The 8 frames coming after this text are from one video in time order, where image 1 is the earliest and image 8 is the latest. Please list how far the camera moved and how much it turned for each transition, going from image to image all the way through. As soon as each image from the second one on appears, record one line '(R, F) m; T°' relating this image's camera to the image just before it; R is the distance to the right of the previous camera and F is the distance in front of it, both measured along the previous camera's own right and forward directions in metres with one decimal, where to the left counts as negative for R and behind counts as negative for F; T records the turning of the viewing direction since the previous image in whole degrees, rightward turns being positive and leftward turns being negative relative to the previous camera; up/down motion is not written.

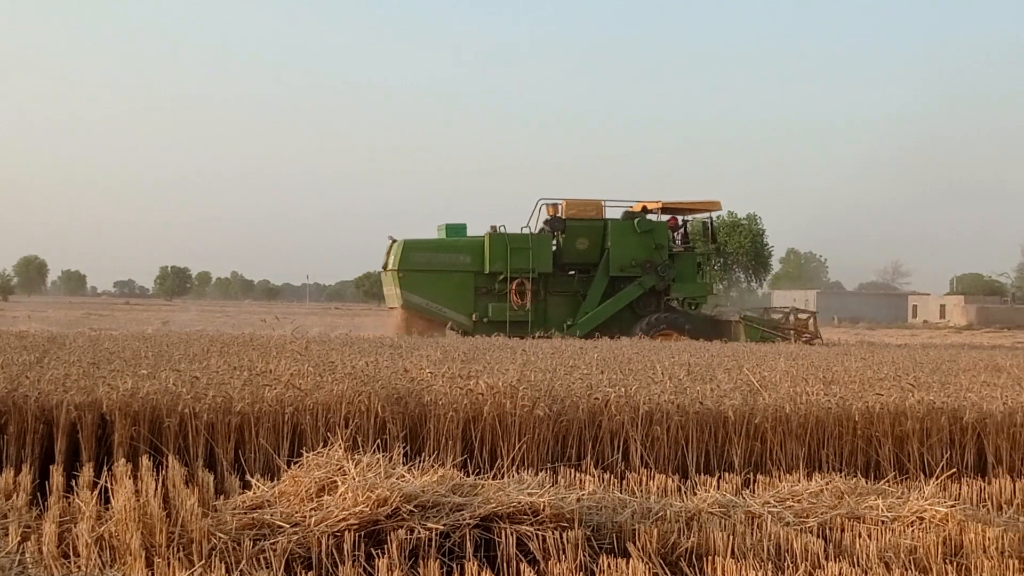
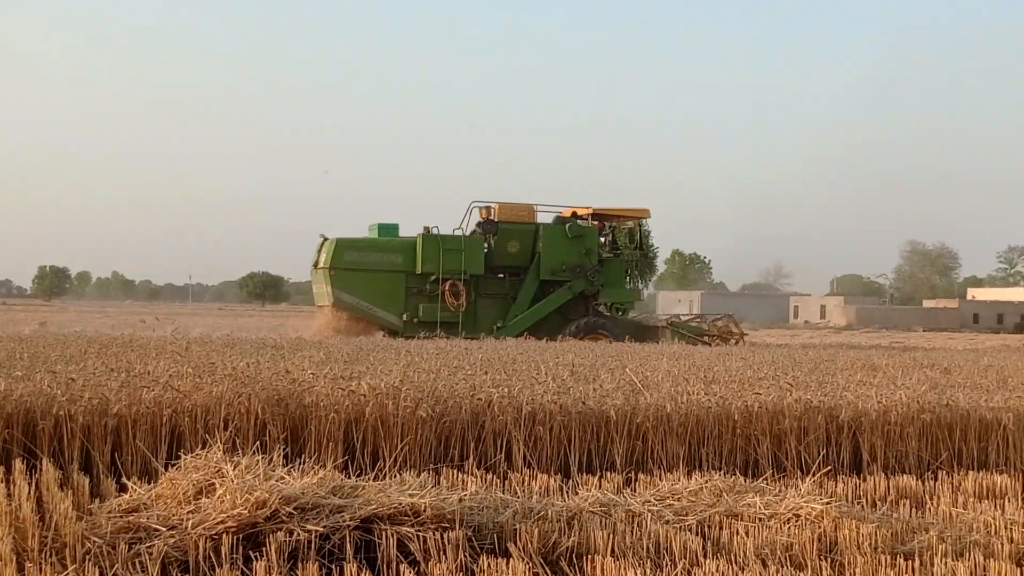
(+0.6, 0.0) m; +2°
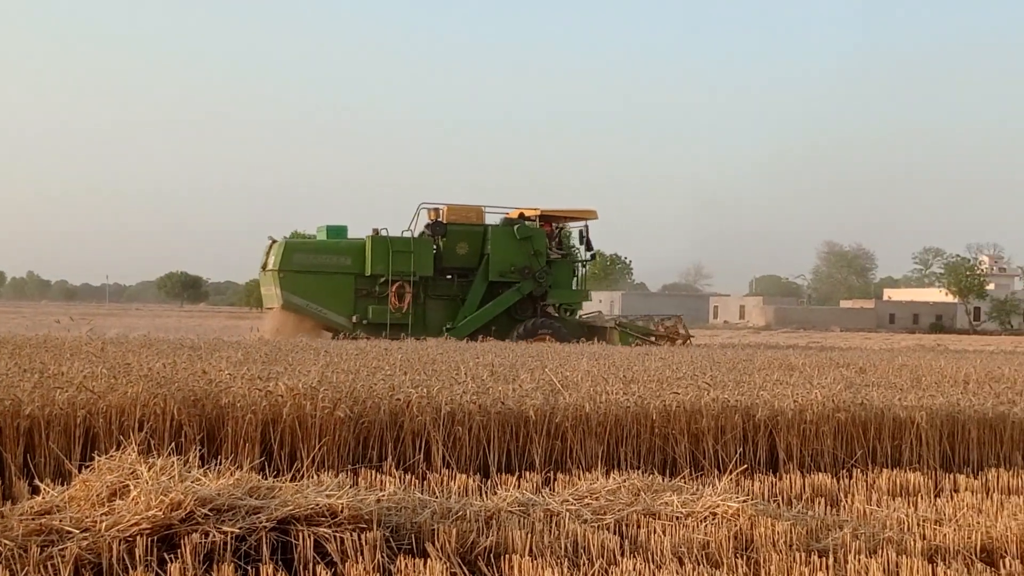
(+0.4, 0.0) m; +1°
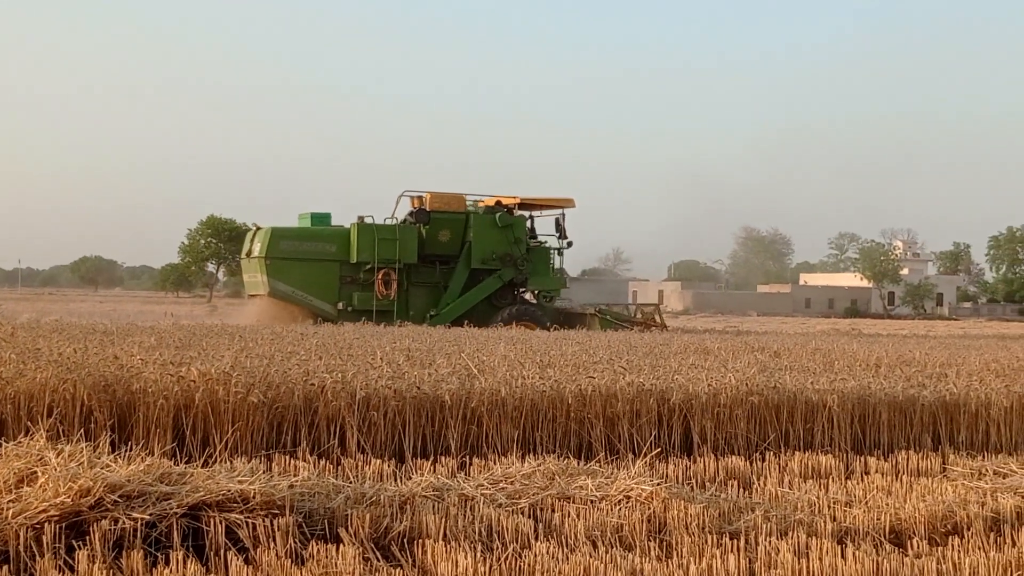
(+0.4, 0.0) m; +1°
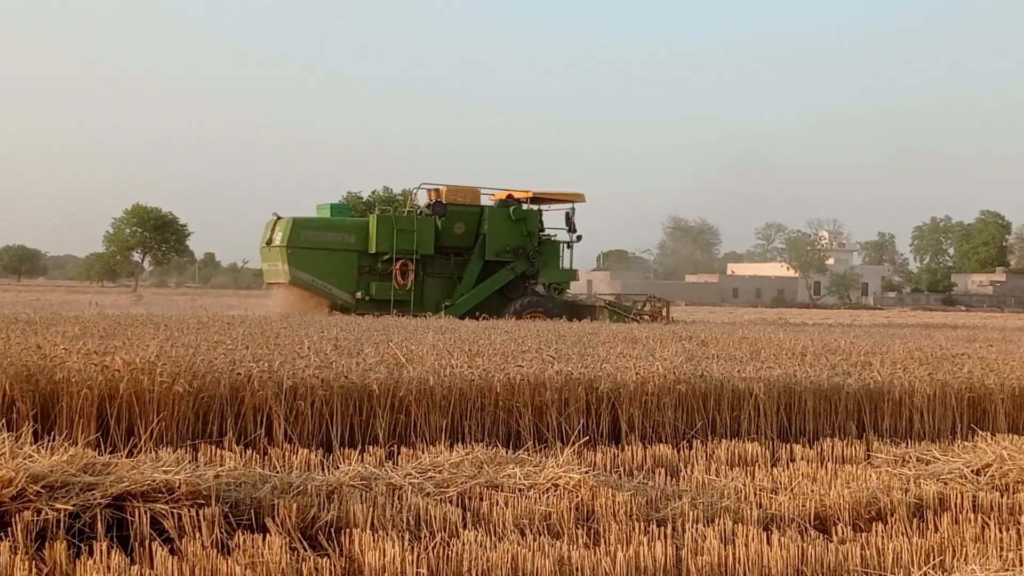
(+0.4, 0.0) m; +1°
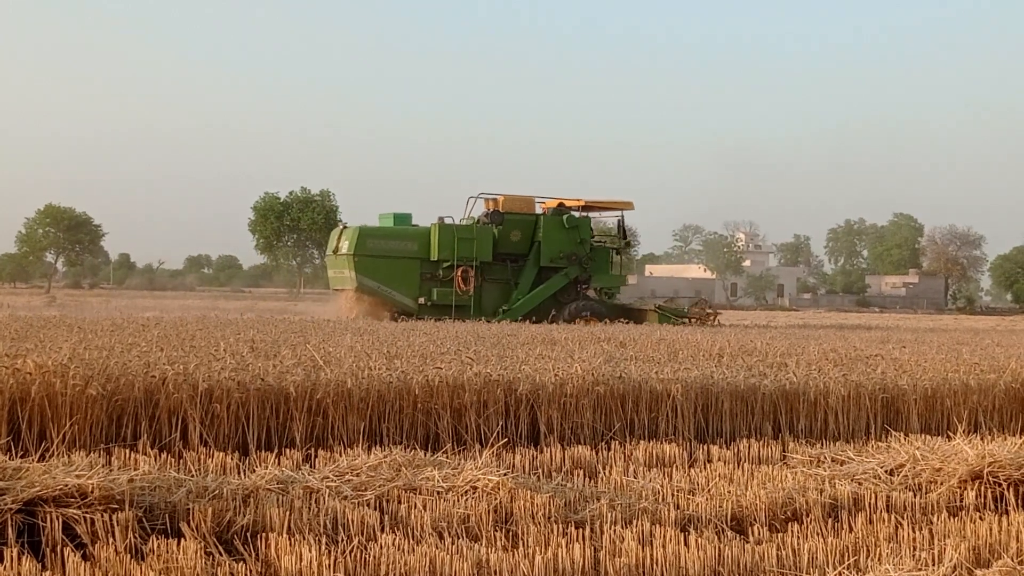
(+0.4, 0.0) m; +1°
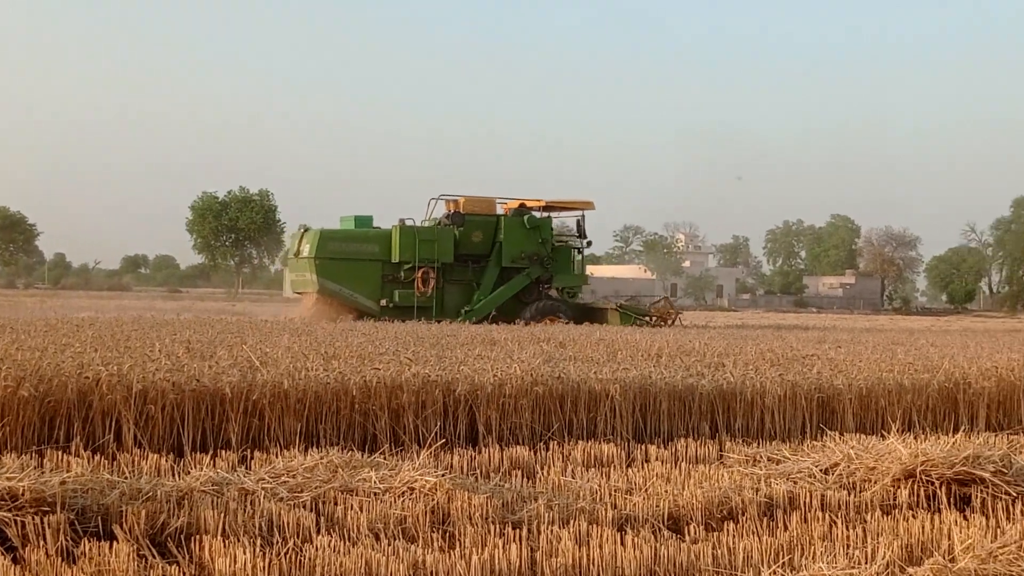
(+0.3, 0.0) m; +1°
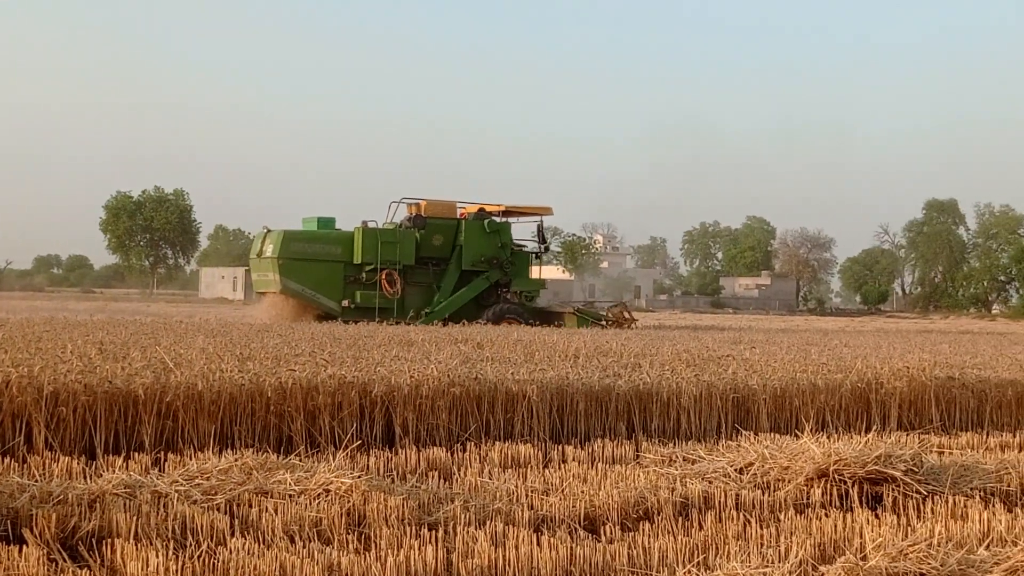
(+0.4, 0.0) m; +1°
